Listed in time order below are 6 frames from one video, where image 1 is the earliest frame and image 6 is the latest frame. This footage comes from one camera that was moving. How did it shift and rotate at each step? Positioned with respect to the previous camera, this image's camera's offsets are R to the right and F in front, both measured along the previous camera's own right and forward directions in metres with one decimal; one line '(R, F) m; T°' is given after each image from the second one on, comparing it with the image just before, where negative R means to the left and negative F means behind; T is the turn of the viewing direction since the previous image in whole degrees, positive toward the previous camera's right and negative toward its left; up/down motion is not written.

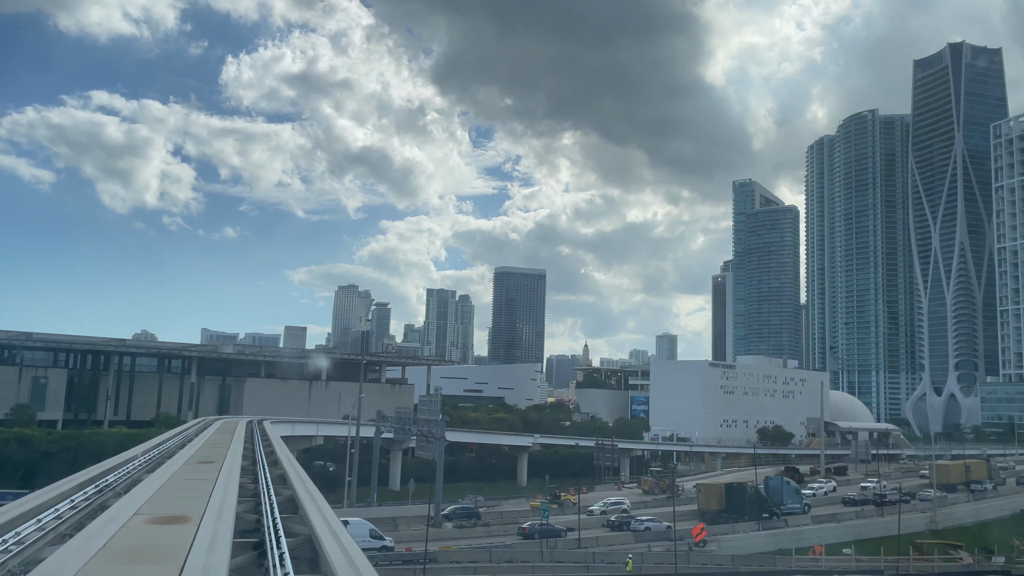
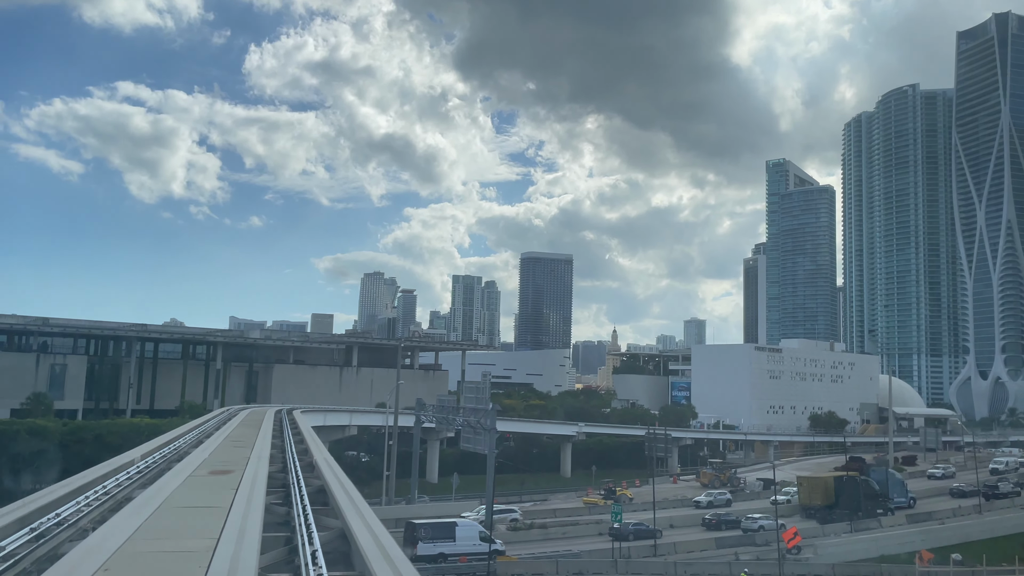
(-1.8, +4.9) m; -2°
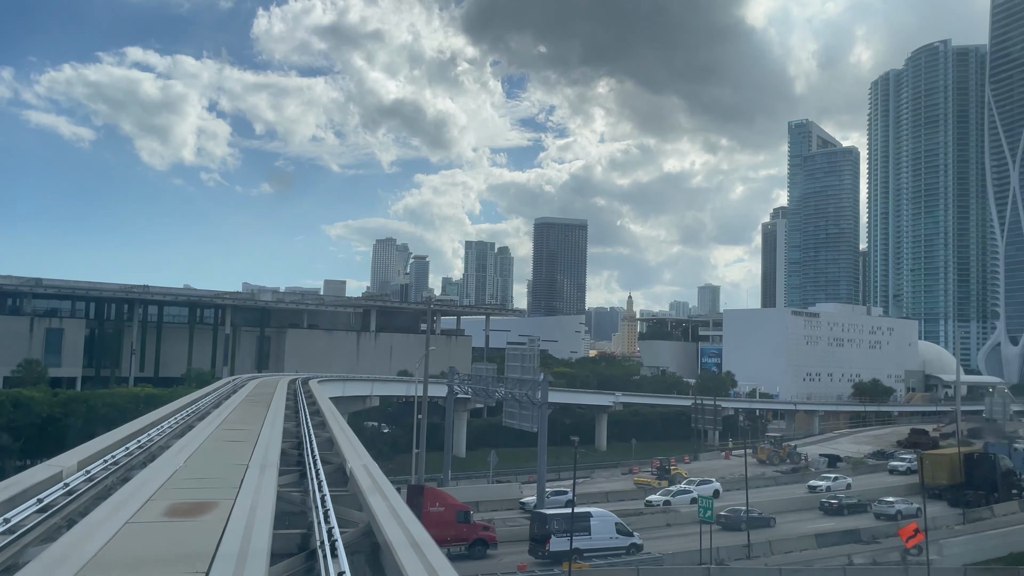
(-2.0, +5.9) m; -1°
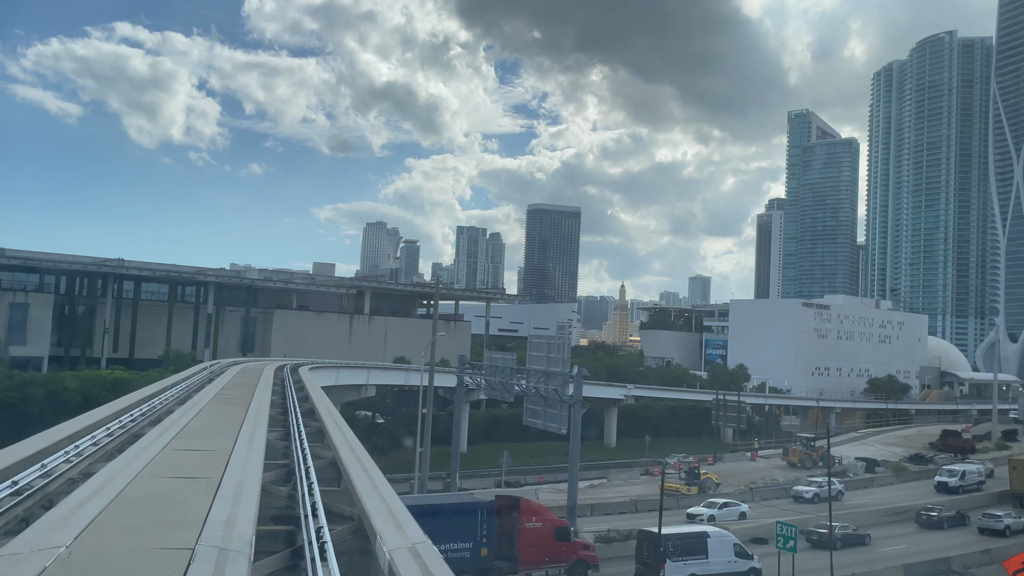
(-1.6, +5.0) m; +1°
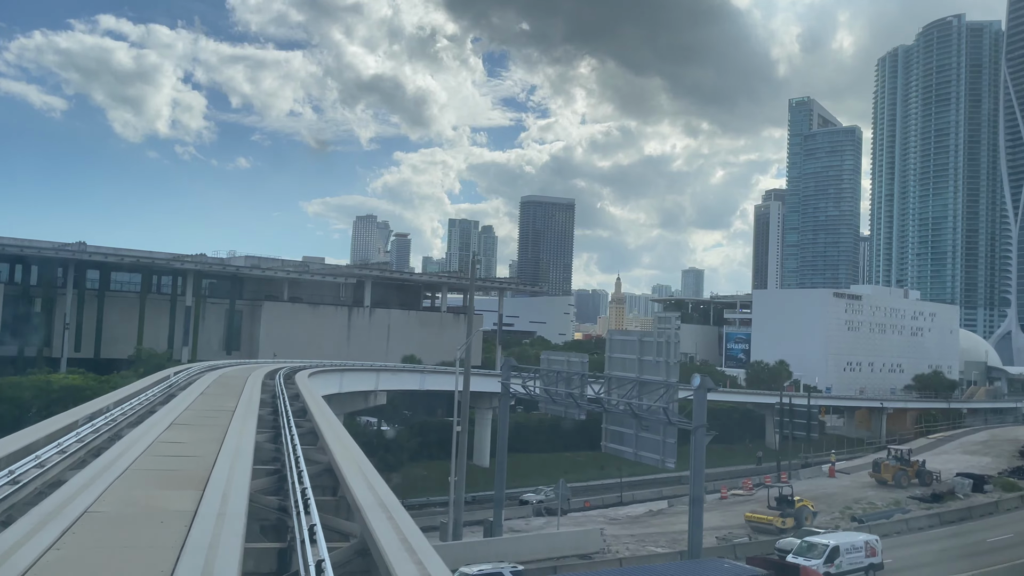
(-2.8, +8.2) m; +1°
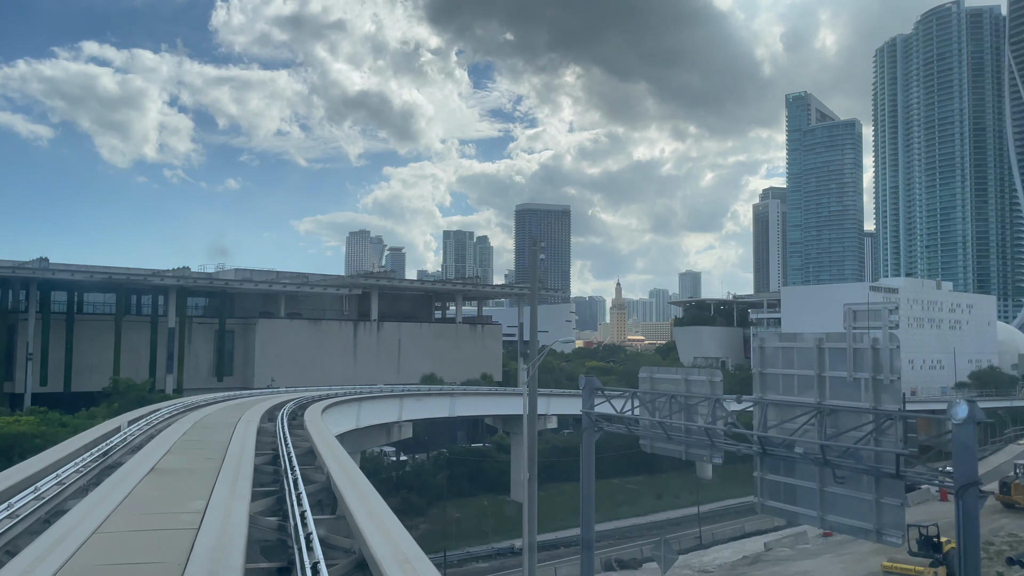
(-2.5, +7.1) m; 0°
